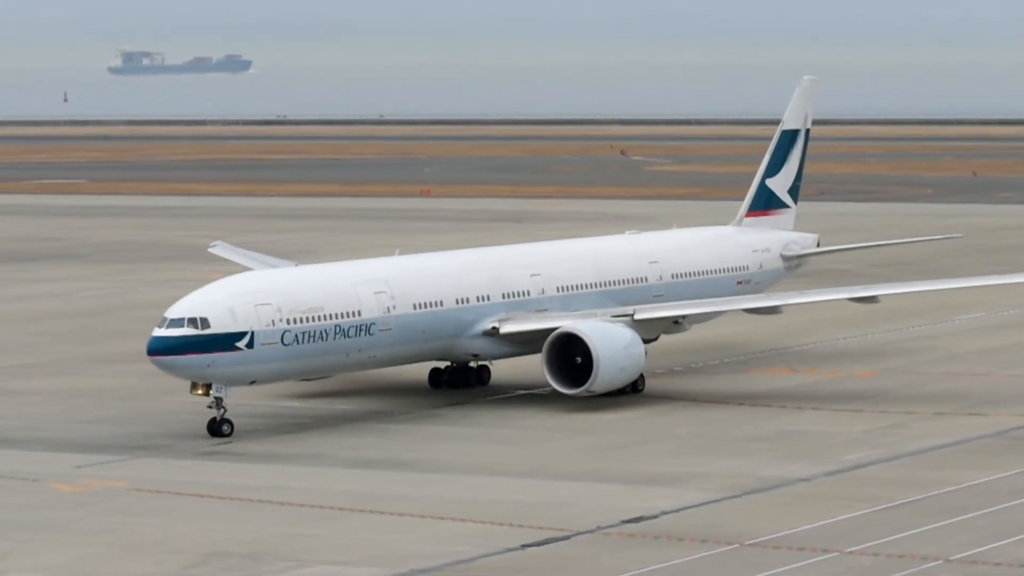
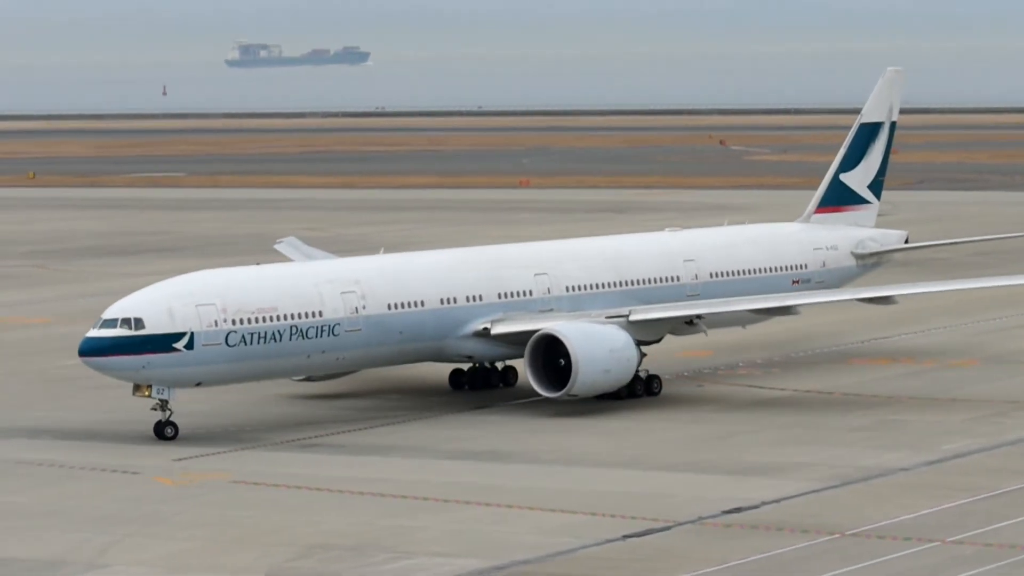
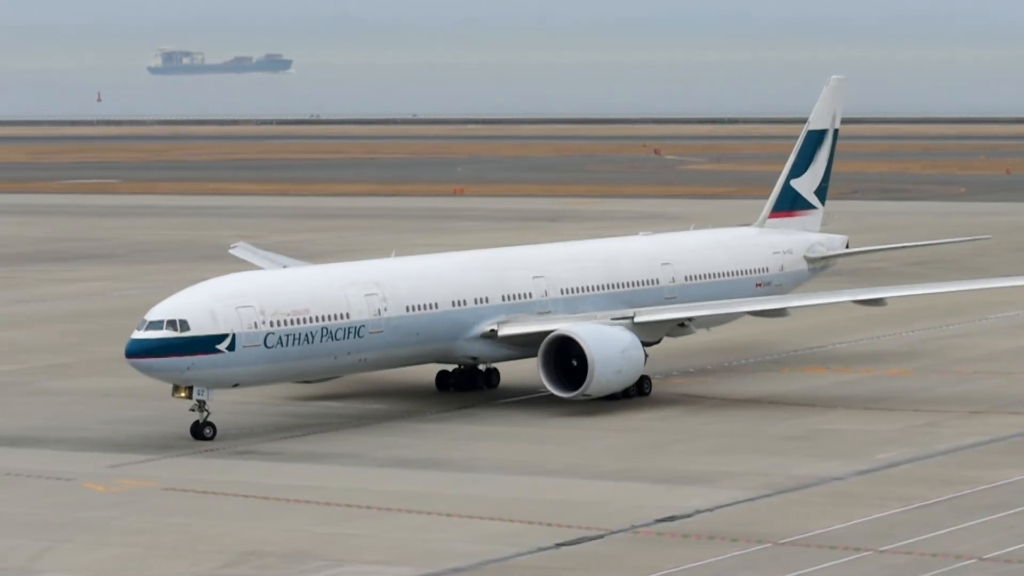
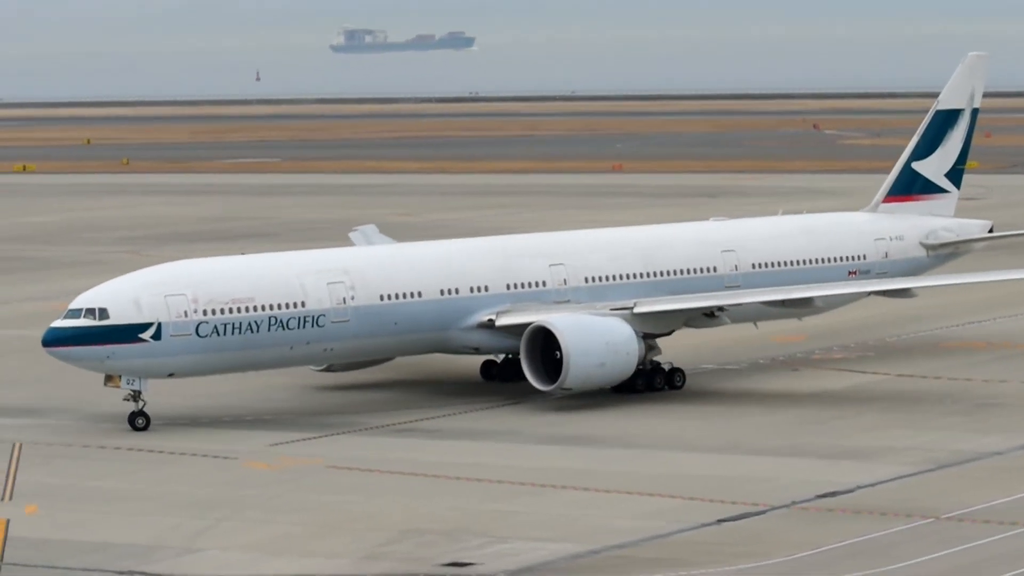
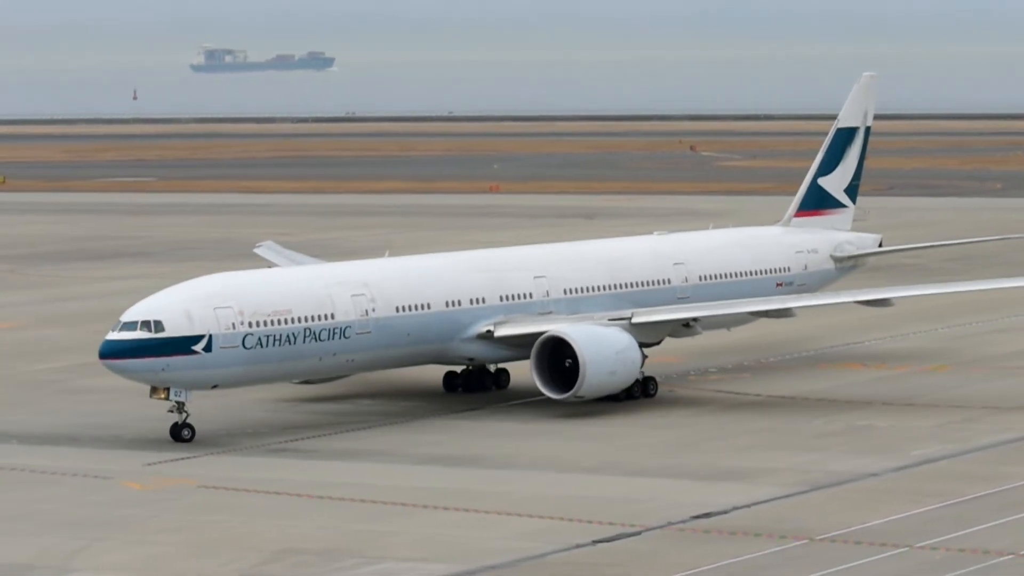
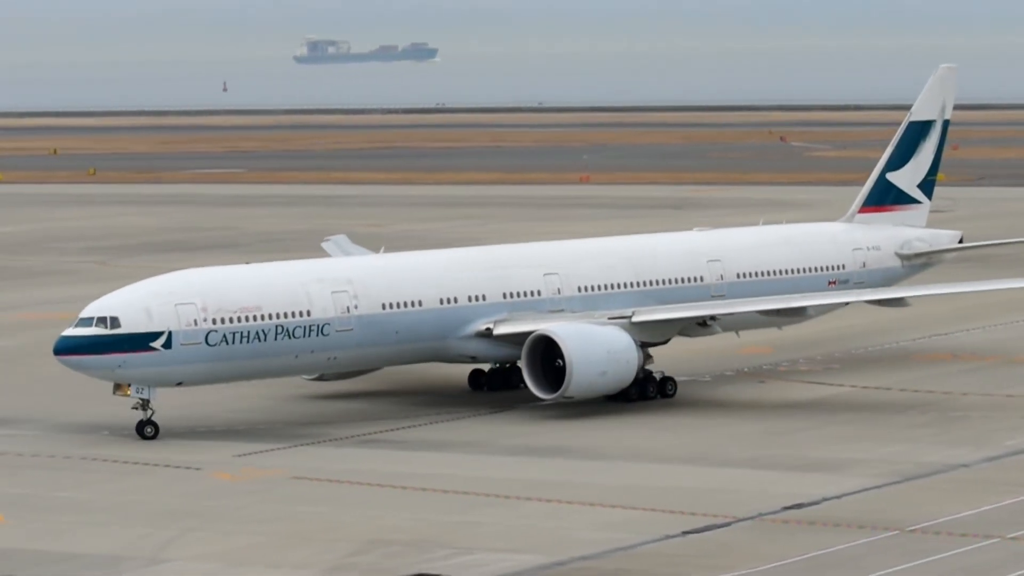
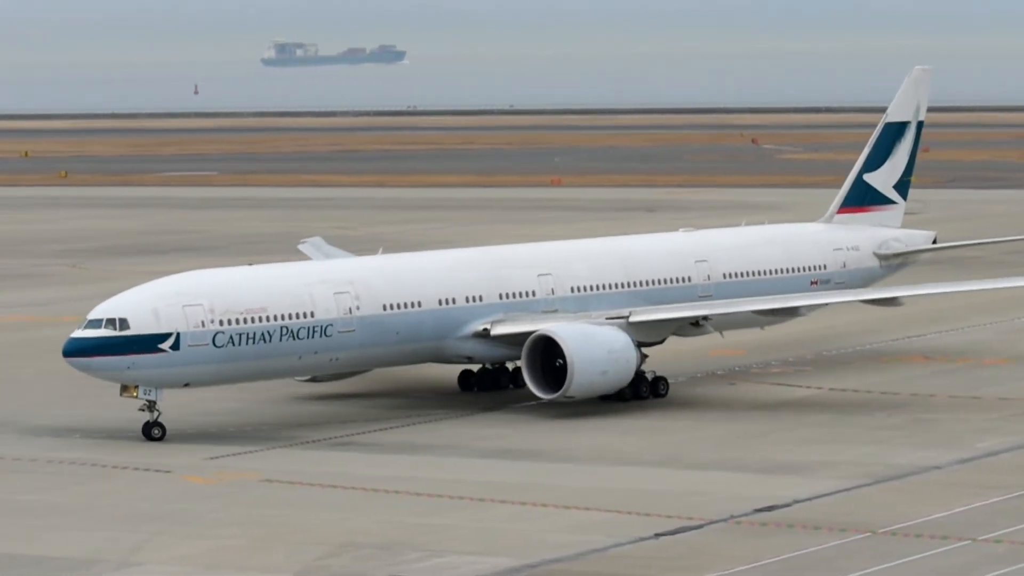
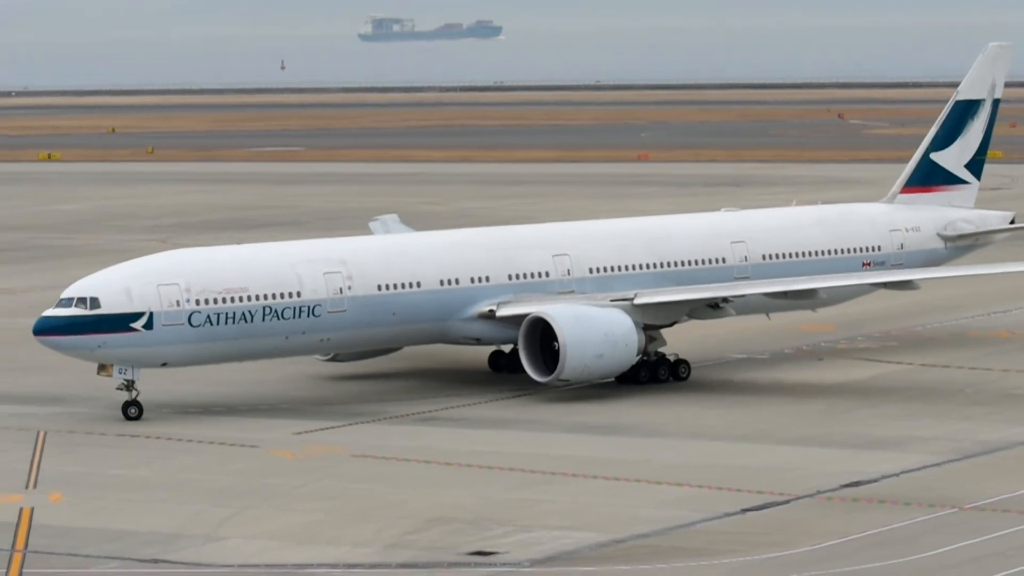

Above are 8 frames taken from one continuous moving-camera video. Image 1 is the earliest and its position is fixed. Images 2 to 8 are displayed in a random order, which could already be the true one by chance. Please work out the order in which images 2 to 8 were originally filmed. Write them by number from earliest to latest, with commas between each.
3, 5, 2, 7, 6, 4, 8
